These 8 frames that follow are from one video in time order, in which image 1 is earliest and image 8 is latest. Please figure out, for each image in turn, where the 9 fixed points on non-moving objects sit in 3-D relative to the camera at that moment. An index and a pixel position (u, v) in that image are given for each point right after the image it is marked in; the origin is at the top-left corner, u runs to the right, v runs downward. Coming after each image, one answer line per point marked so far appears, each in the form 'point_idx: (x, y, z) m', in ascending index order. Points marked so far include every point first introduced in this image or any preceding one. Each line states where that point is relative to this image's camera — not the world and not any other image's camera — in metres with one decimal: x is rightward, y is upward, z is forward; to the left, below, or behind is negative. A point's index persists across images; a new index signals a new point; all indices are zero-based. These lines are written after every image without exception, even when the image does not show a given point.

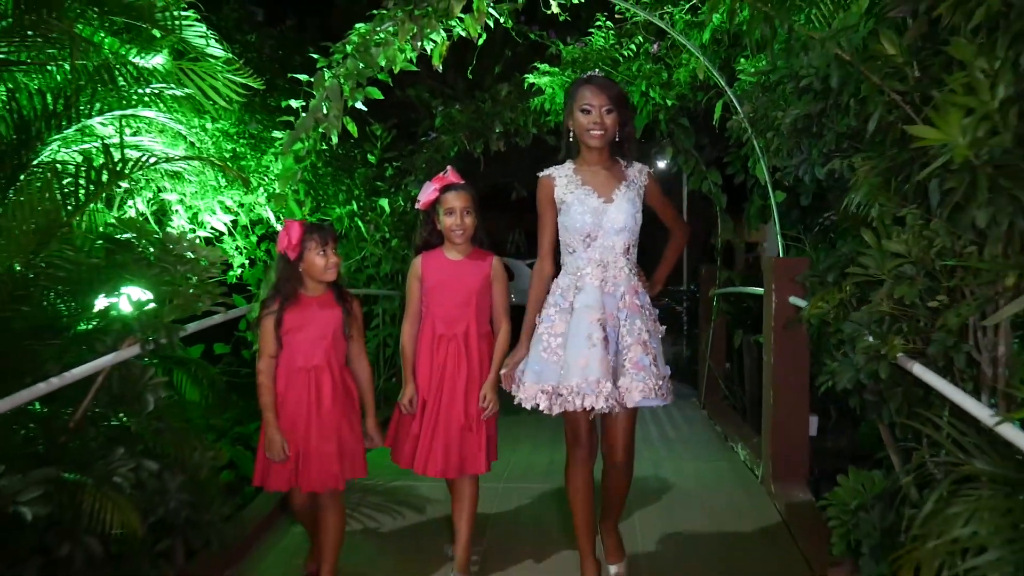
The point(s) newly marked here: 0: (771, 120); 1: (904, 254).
0: (+0.9, +0.6, +3.2) m
1: (+0.8, +0.1, +2.0) m
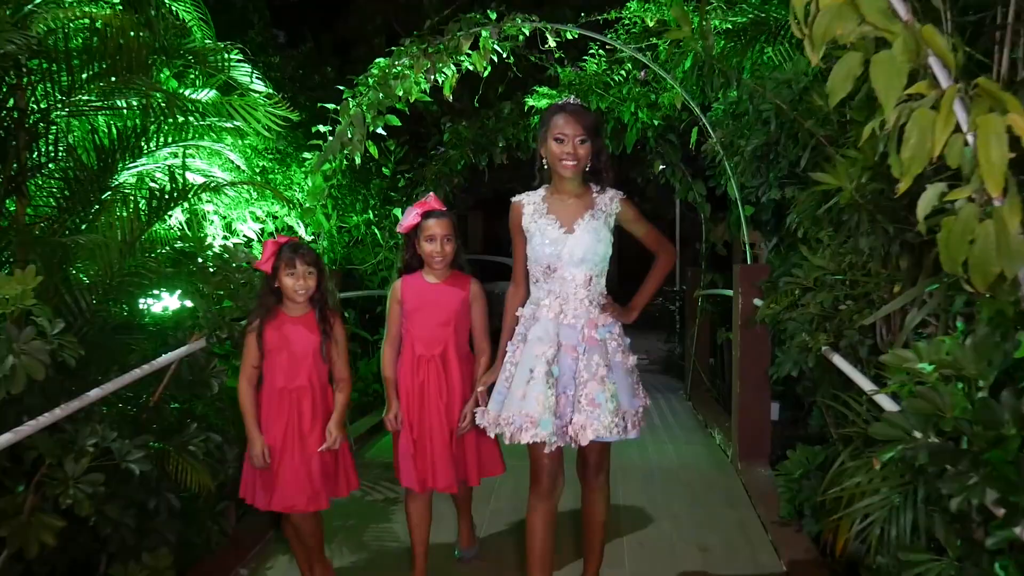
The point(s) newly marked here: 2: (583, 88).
0: (+0.9, +0.6, +3.7) m
1: (+0.8, +0.1, +2.5) m
2: (+0.4, +1.1, +5.1) m
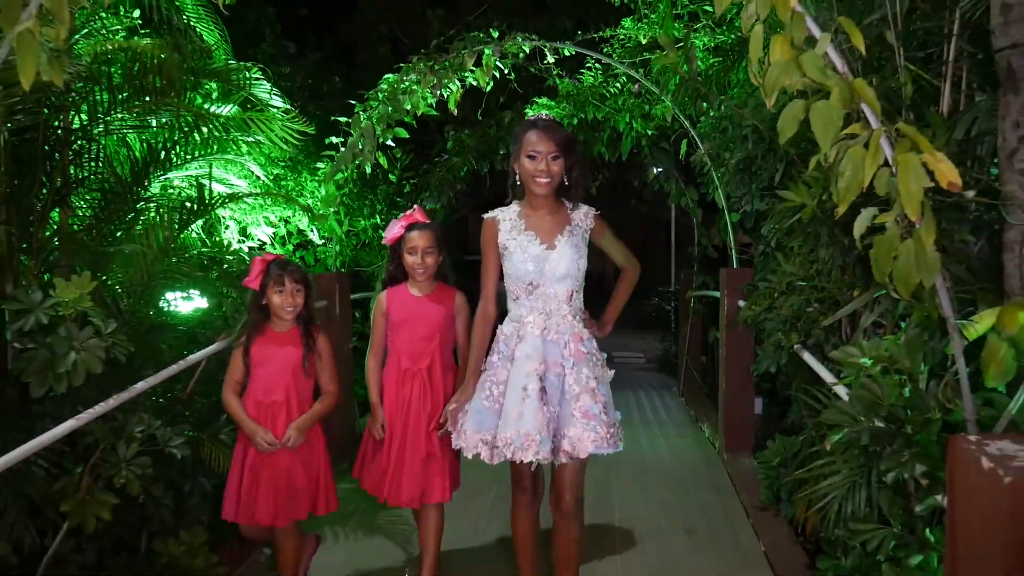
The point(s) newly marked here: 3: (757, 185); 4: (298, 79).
0: (+0.9, +0.6, +4.0) m
1: (+0.9, 0.0, +2.7) m
2: (+0.4, +1.1, +5.3) m
3: (+0.9, +0.4, +3.4) m
4: (-1.5, +1.4, +6.2) m
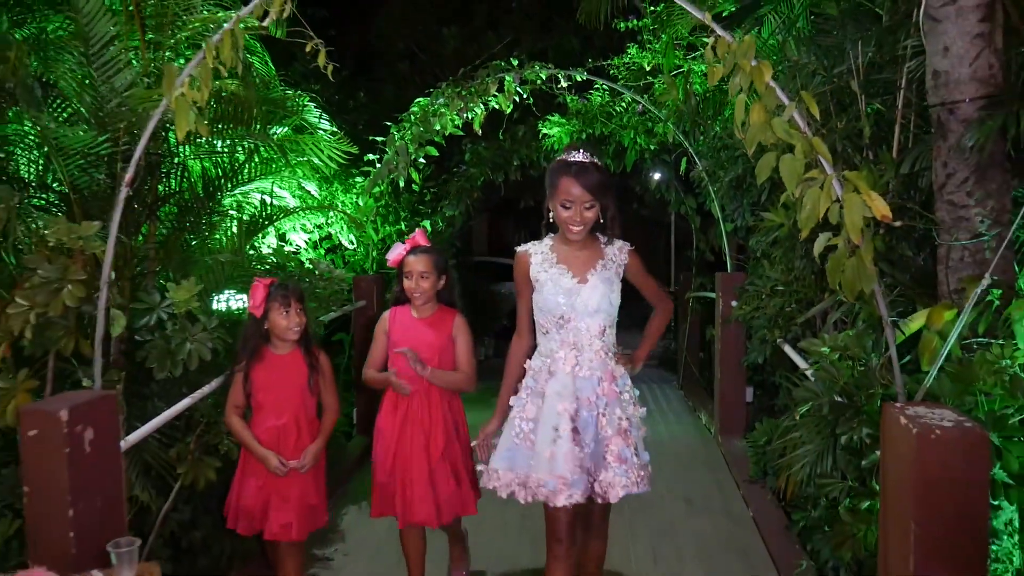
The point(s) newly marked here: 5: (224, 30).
0: (+1.0, +0.6, +4.5) m
1: (+1.0, 0.0, +3.2) m
2: (+0.5, +1.1, +5.8) m
3: (+1.0, +0.4, +4.0) m
4: (-1.4, +1.4, +6.7) m
5: (-0.7, +0.6, +2.2) m
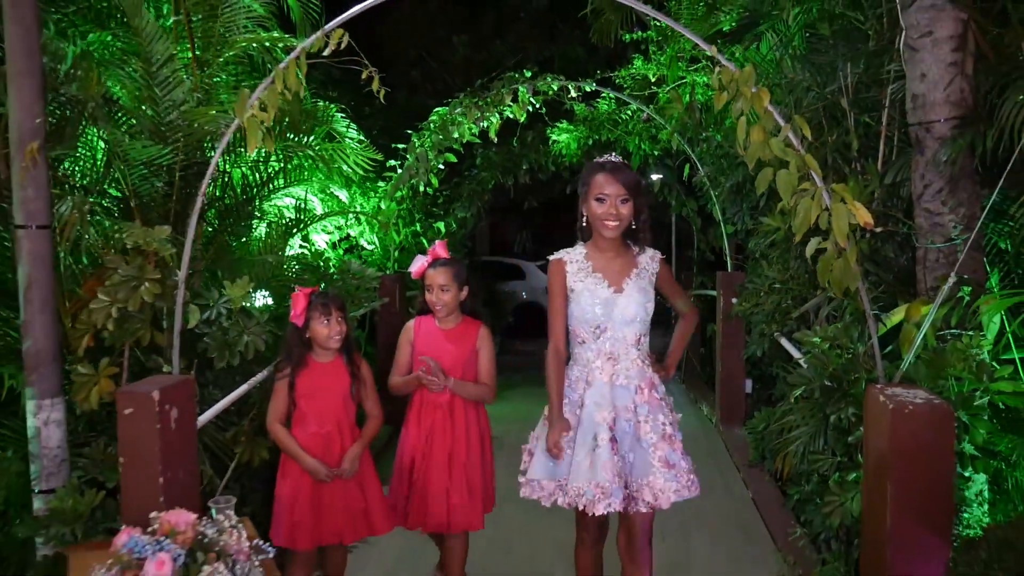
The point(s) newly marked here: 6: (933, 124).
0: (+1.1, +0.6, +4.8) m
1: (+1.0, 0.0, +3.6) m
2: (+0.6, +1.1, +6.1) m
3: (+1.1, +0.4, +4.3) m
4: (-1.3, +1.4, +7.0) m
5: (-0.6, +0.7, +2.5) m
6: (+1.2, +0.5, +2.6) m
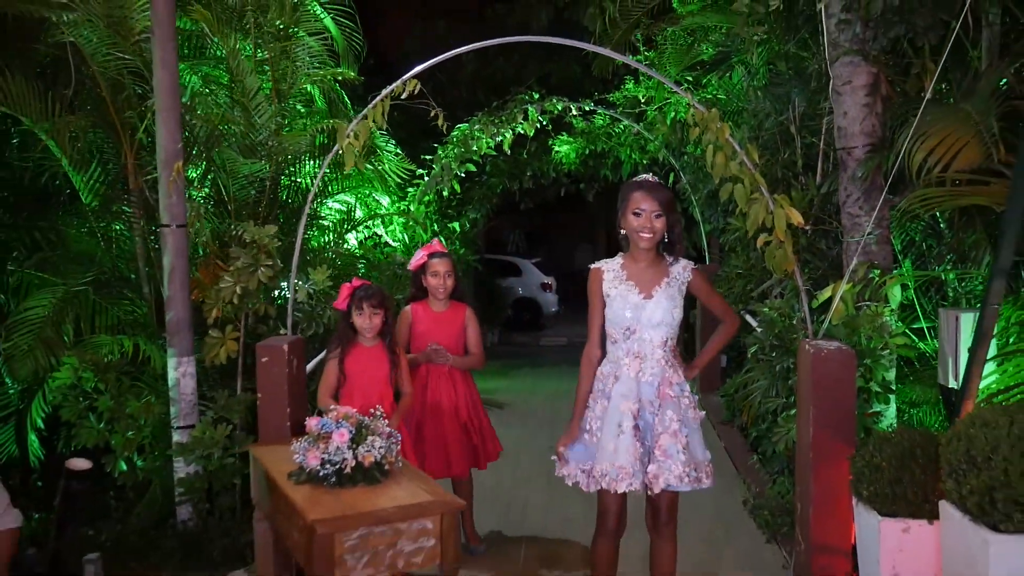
0: (+1.2, +0.6, +5.7) m
1: (+1.1, +0.1, +4.5) m
2: (+0.6, +1.2, +7.1) m
3: (+1.2, +0.5, +5.2) m
4: (-1.3, +1.5, +7.9) m
5: (-0.5, +0.7, +3.4) m
6: (+1.3, +0.5, +3.5) m
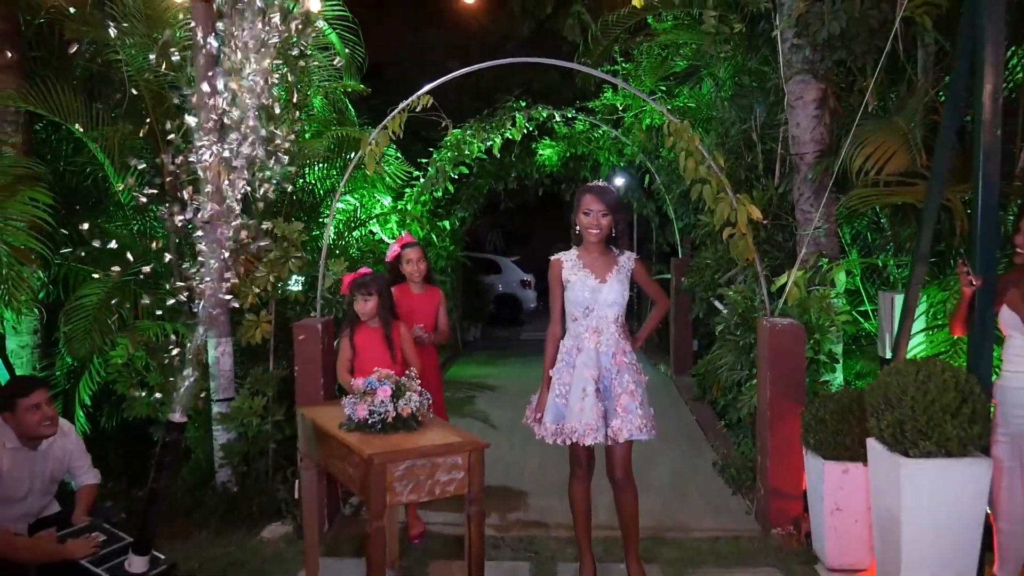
0: (+1.1, +0.7, +6.3) m
1: (+1.1, +0.2, +5.0) m
2: (+0.5, +1.2, +7.6) m
3: (+1.1, +0.5, +5.8) m
4: (-1.4, +1.6, +8.4) m
5: (-0.5, +0.8, +4.0) m
6: (+1.3, +0.6, +4.1) m
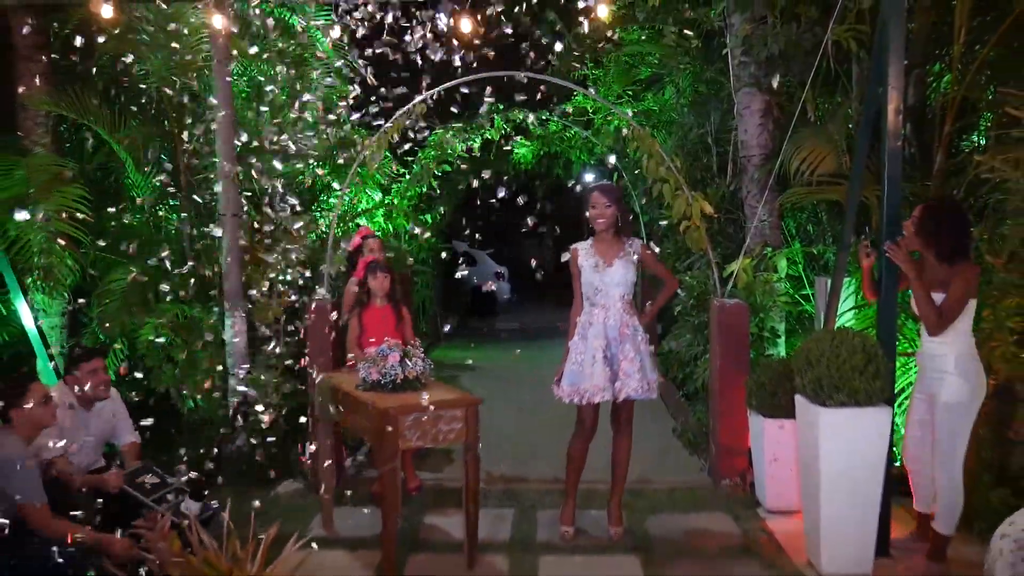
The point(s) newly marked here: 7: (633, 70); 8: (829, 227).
0: (+1.0, +0.8, +6.9) m
1: (+1.0, +0.2, +5.6) m
2: (+0.3, +1.3, +8.2) m
3: (+1.0, +0.6, +6.3) m
4: (-1.6, +1.7, +8.9) m
5: (-0.6, +0.8, +4.5) m
6: (+1.2, +0.7, +4.7) m
7: (+0.9, +1.6, +6.5) m
8: (+1.6, +0.3, +4.7) m
